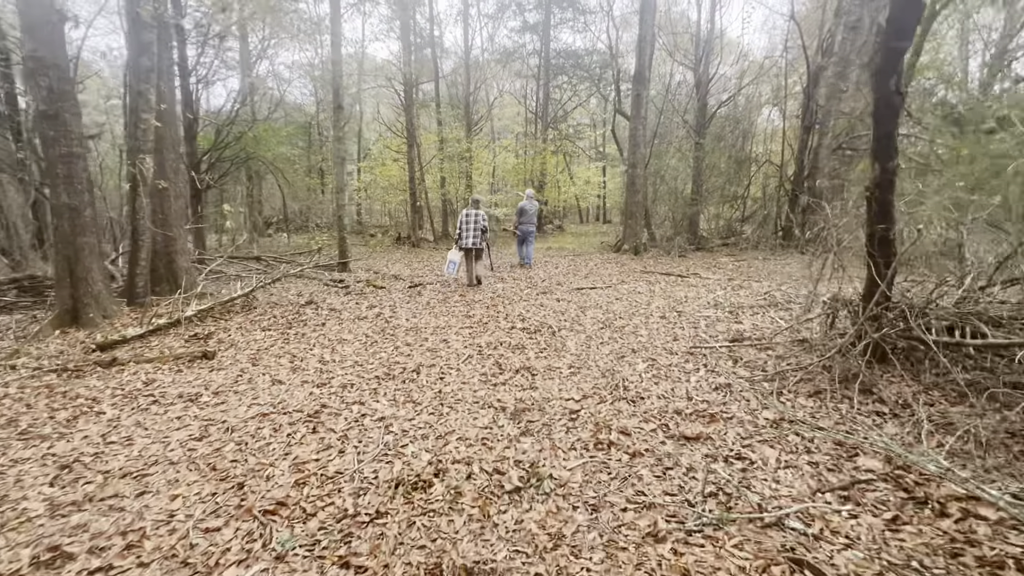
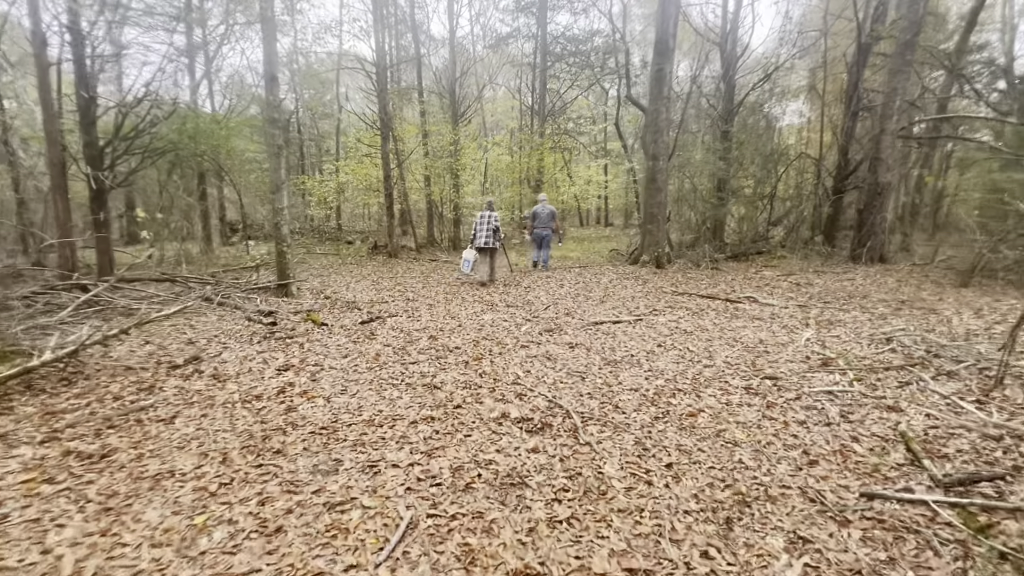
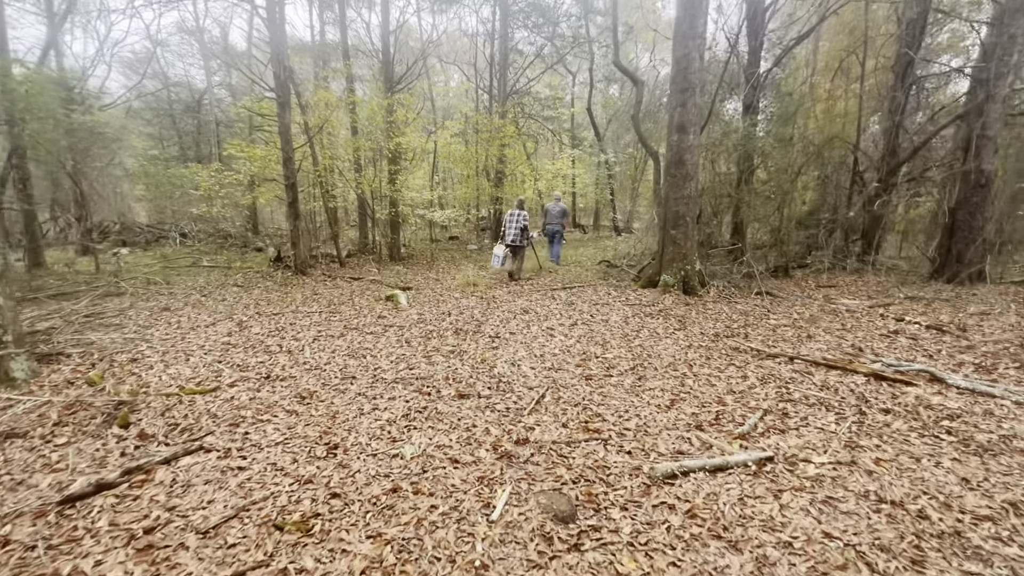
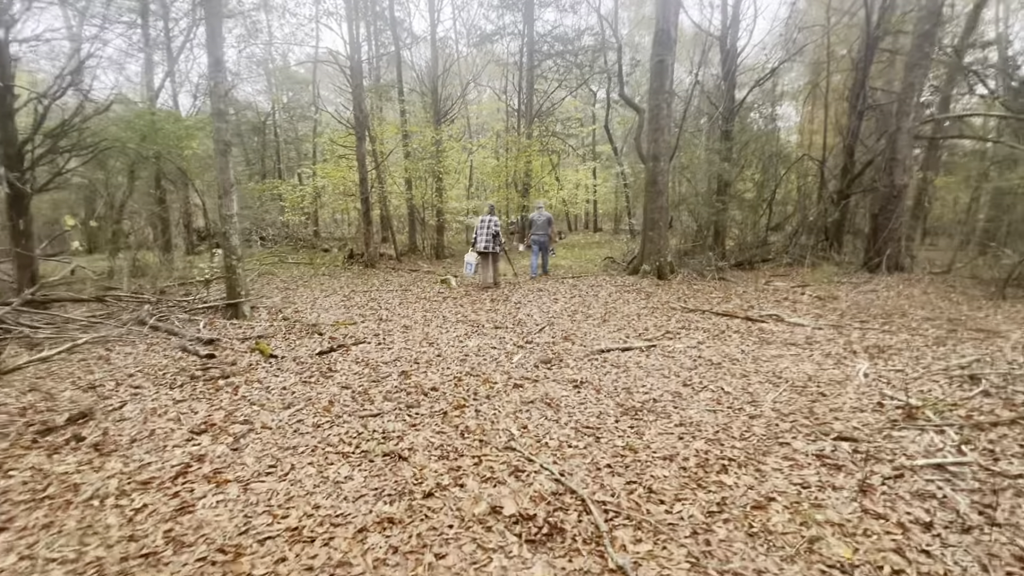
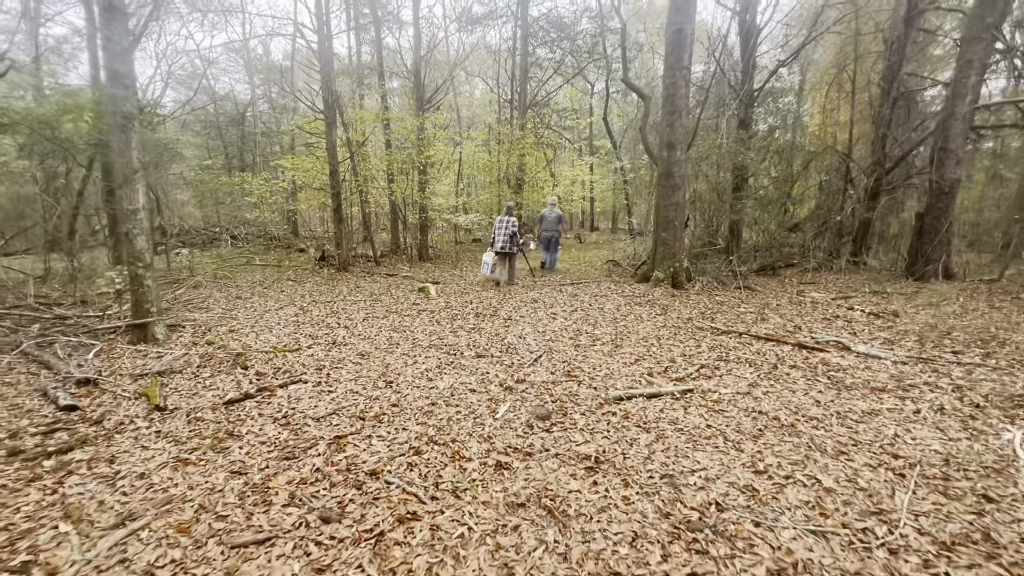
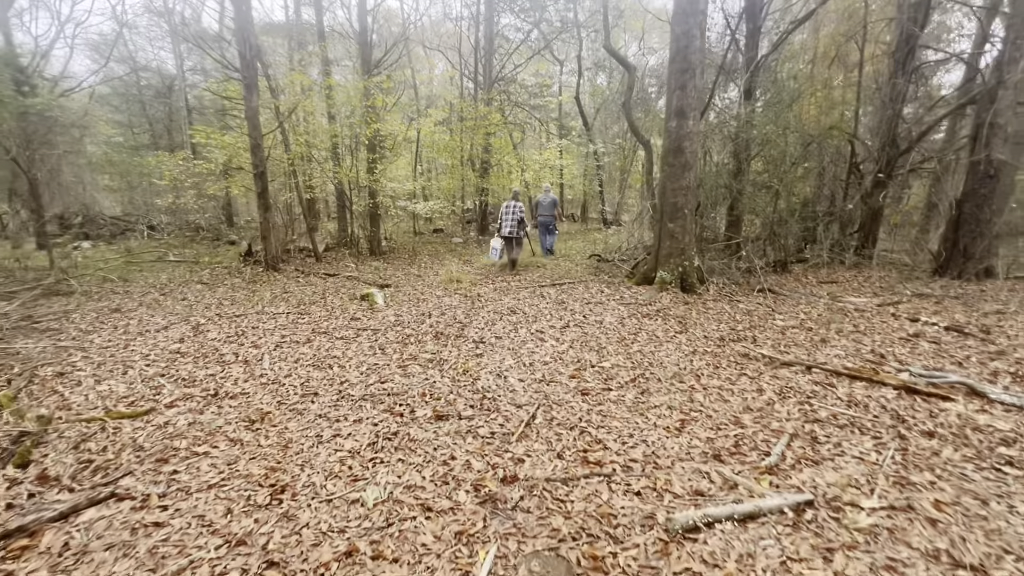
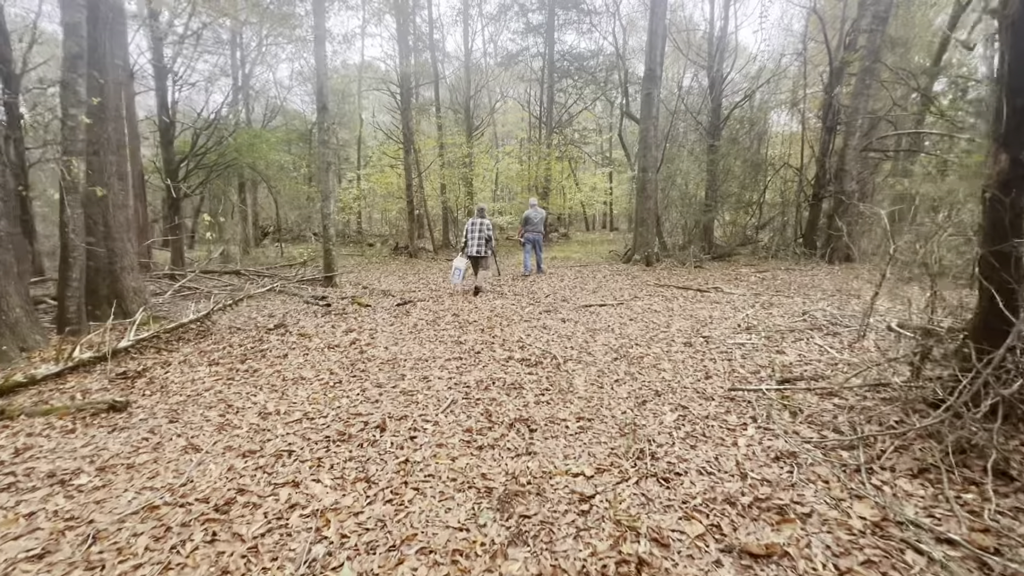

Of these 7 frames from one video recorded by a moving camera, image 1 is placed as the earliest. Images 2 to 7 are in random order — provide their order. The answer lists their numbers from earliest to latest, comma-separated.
7, 2, 4, 5, 3, 6
